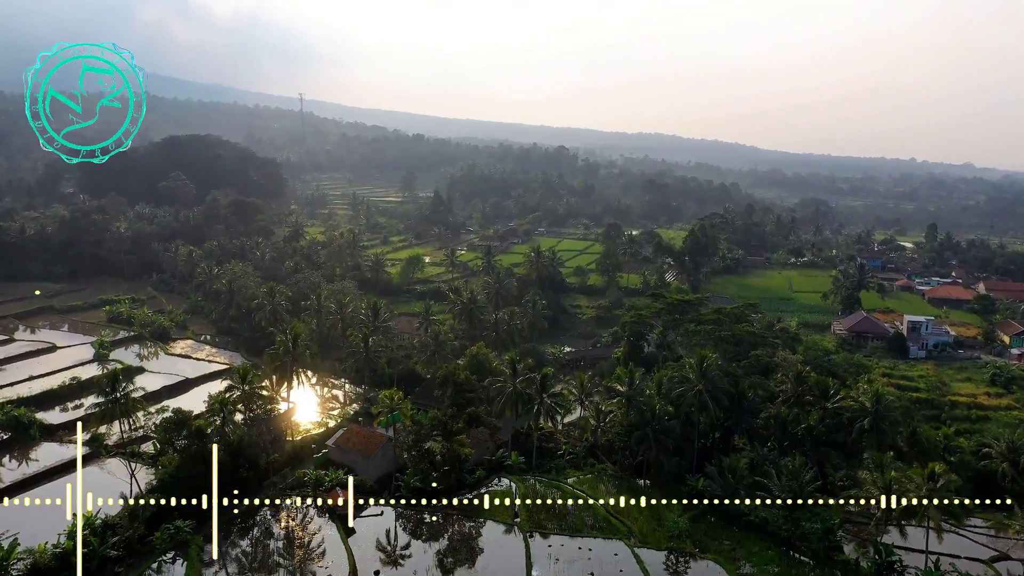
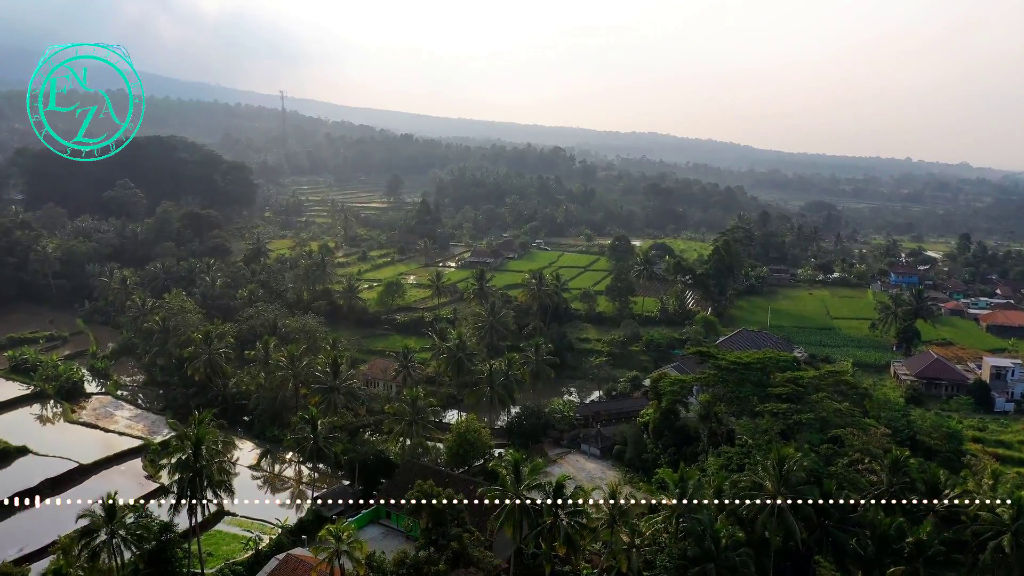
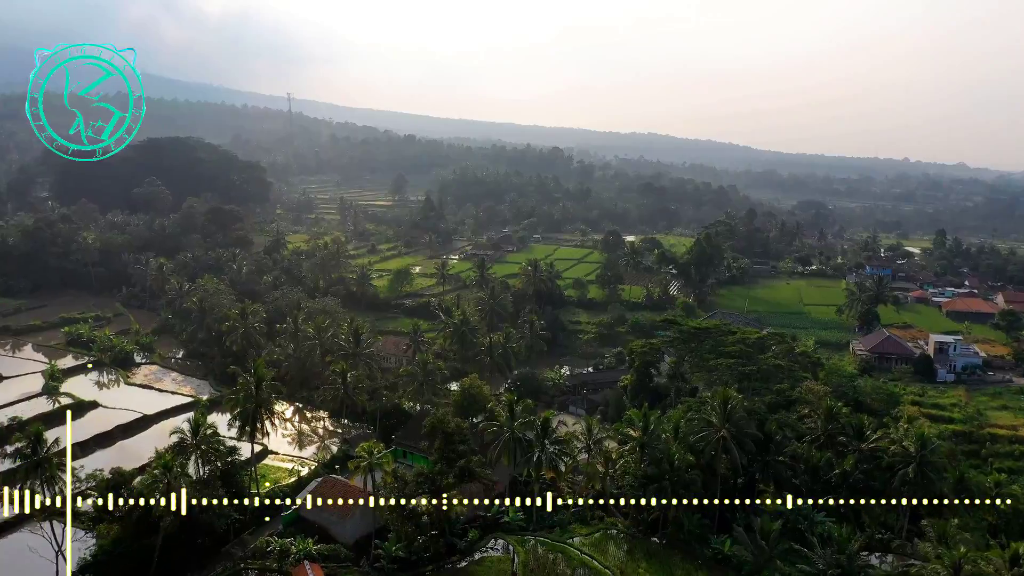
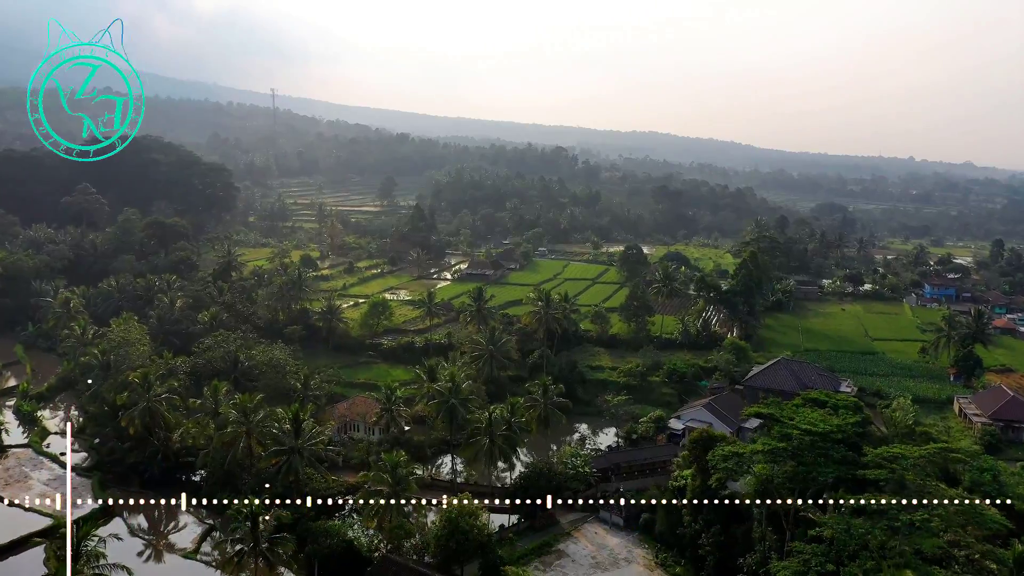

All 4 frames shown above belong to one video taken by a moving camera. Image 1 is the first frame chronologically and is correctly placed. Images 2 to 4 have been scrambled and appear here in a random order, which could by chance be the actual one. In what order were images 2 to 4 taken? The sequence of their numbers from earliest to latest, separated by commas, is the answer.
3, 2, 4
